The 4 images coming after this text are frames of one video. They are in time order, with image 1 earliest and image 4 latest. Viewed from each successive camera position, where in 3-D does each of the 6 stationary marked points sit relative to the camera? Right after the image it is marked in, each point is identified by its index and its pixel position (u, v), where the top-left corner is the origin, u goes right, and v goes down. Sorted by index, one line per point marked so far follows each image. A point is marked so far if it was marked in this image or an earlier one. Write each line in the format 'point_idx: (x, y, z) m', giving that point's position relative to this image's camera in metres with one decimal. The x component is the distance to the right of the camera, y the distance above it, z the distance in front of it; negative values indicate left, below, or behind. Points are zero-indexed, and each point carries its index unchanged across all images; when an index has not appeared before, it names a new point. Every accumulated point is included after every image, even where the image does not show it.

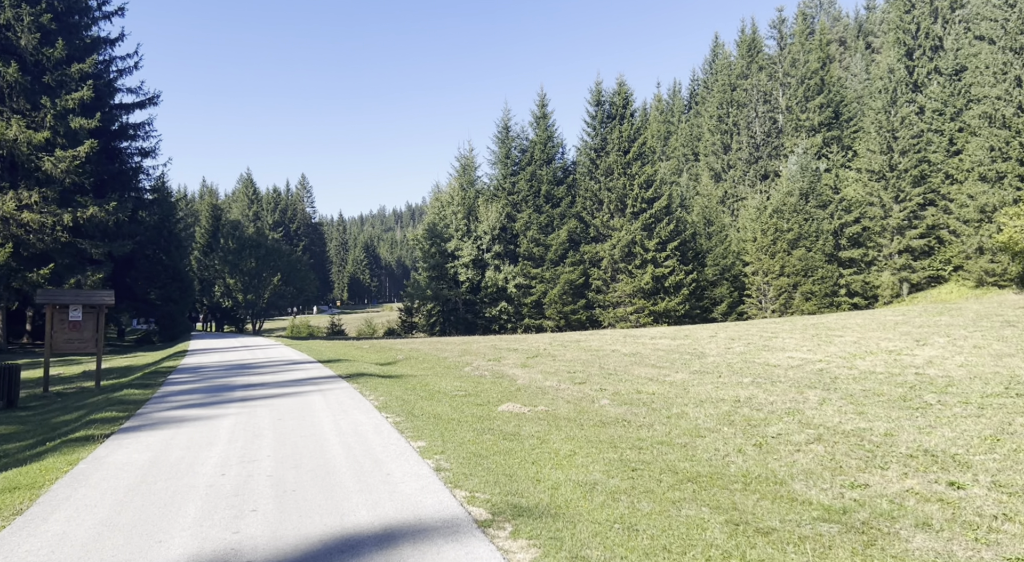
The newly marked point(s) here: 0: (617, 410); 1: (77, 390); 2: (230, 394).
0: (+1.9, -2.4, +12.5) m
1: (-10.5, -2.7, +16.7) m
2: (-5.6, -2.3, +13.8) m
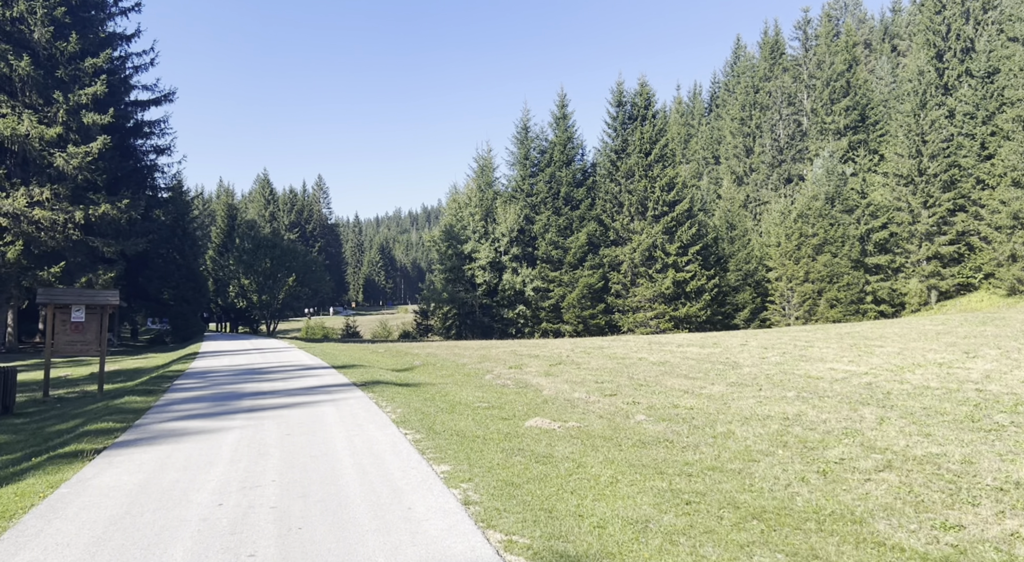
0: (+2.4, -2.5, +11.5) m
1: (-10.0, -2.6, +15.9) m
2: (-5.1, -2.3, +12.9) m
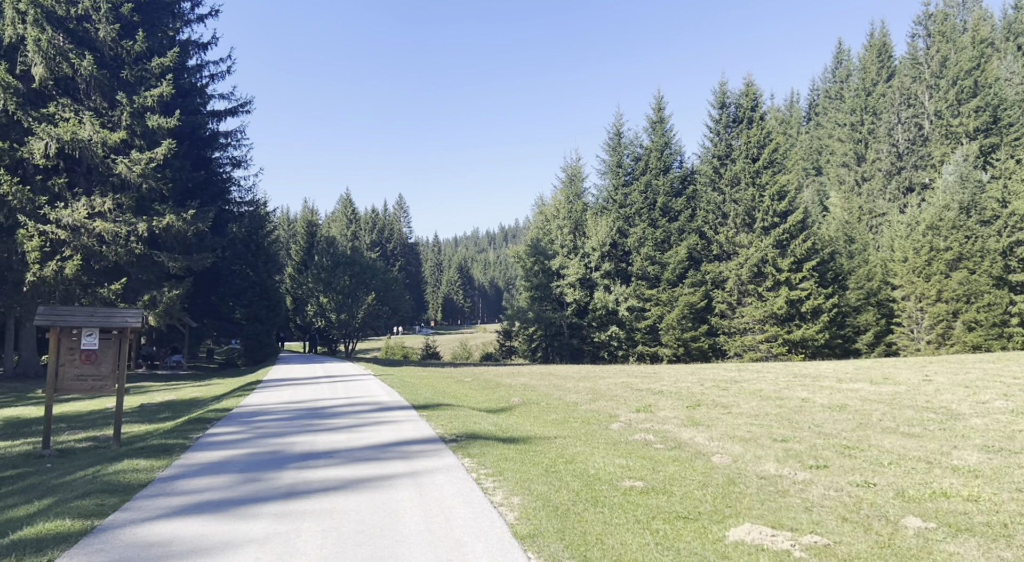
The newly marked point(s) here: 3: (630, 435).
0: (+4.3, -2.6, +6.5) m
1: (-7.5, -2.9, +12.3) m
2: (-3.0, -2.5, +8.8) m
3: (+2.1, -2.8, +12.6) m
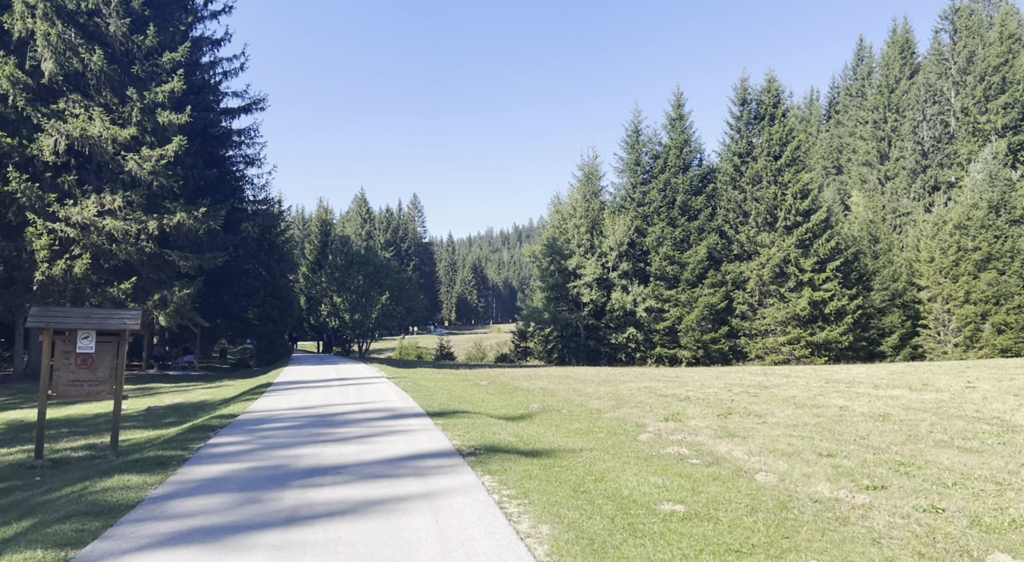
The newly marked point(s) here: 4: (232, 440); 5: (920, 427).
0: (+4.6, -2.6, +5.6) m
1: (-7.1, -2.9, +11.6) m
2: (-2.7, -2.5, +8.0) m
3: (+2.5, -2.8, +11.7) m
4: (-4.7, -2.7, +11.7) m
5: (+8.2, -2.9, +13.8) m
